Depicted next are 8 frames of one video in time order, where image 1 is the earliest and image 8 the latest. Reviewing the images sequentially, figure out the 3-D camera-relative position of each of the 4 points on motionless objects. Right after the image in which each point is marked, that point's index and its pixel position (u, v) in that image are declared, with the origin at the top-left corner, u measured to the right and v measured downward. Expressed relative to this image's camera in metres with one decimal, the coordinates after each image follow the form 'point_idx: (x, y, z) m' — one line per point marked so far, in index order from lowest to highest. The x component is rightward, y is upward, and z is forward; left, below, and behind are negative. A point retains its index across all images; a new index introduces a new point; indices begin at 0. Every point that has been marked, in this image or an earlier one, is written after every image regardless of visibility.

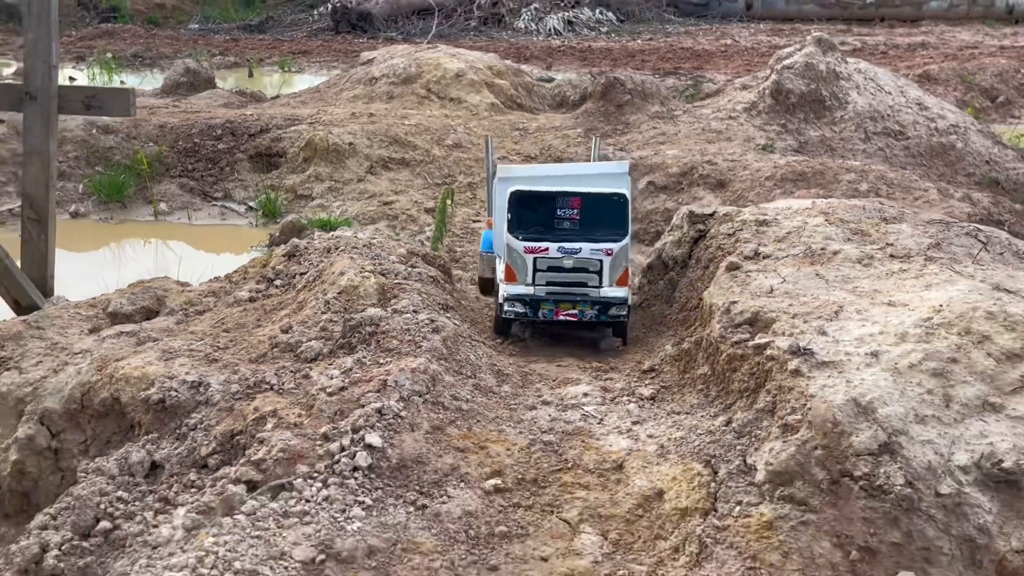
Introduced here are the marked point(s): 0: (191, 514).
0: (-1.2, -0.8, +3.9) m
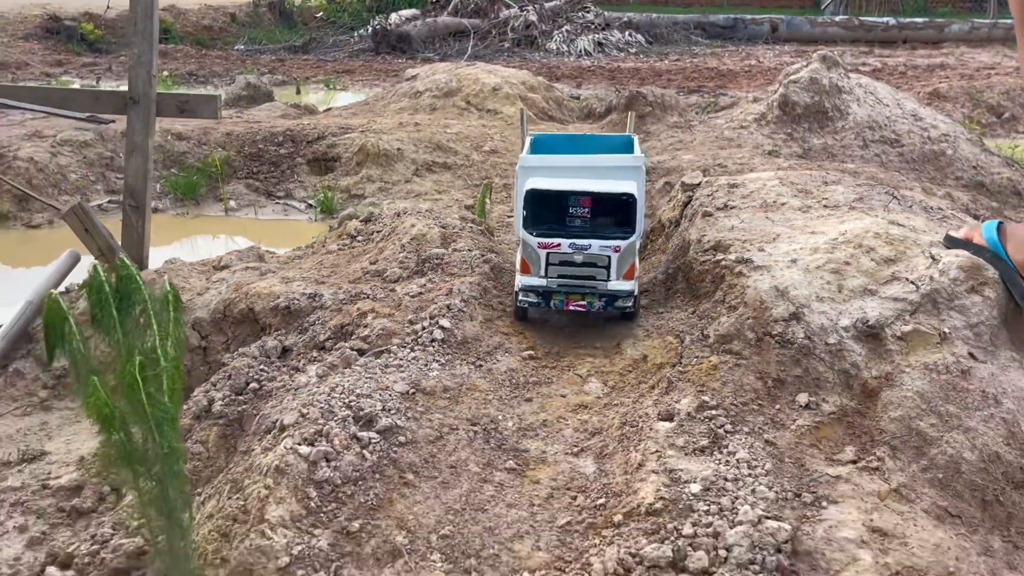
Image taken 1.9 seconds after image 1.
0: (-1.0, -0.4, +5.6) m
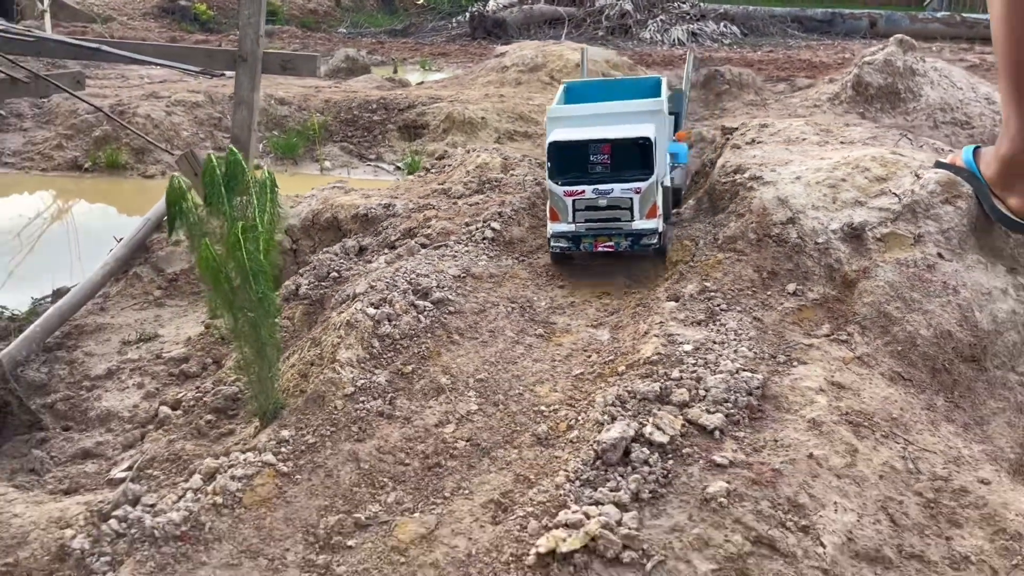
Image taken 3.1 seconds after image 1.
0: (-0.8, +0.2, +6.6) m
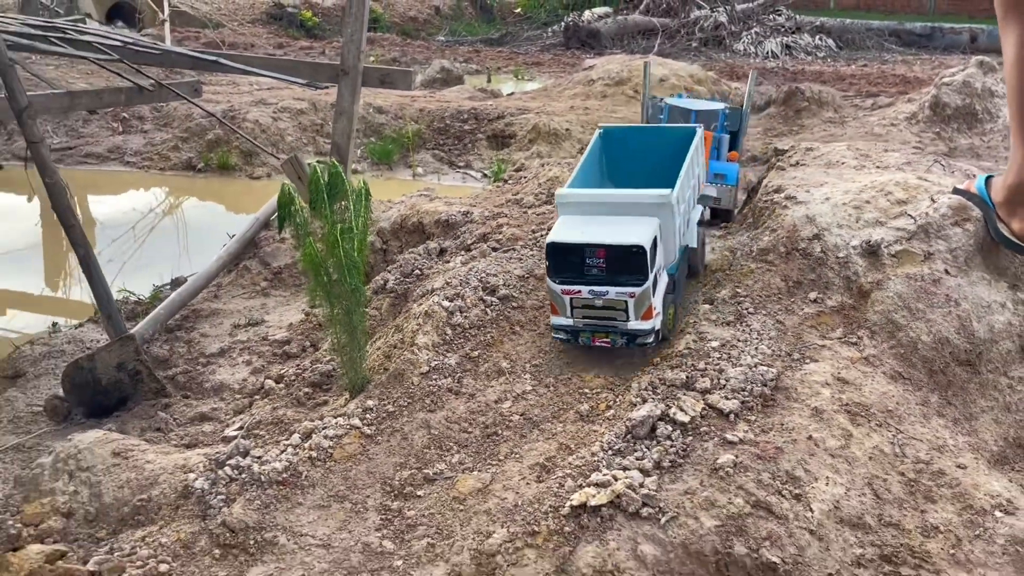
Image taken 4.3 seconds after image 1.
0: (-0.3, +0.2, +7.6) m
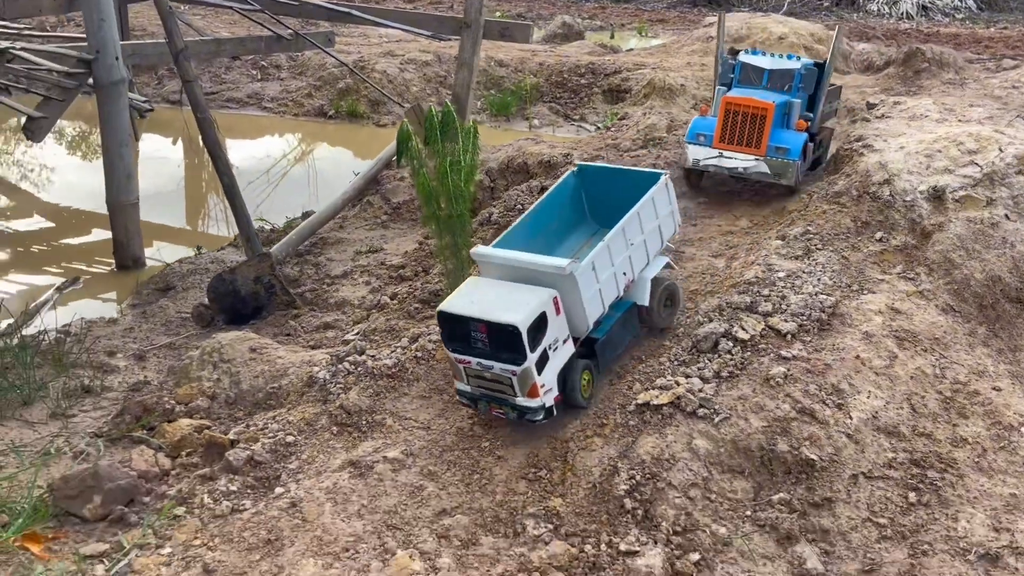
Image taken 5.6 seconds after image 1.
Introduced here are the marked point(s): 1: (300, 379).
0: (+0.4, +0.7, +8.4) m
1: (-1.4, -0.6, +7.1) m
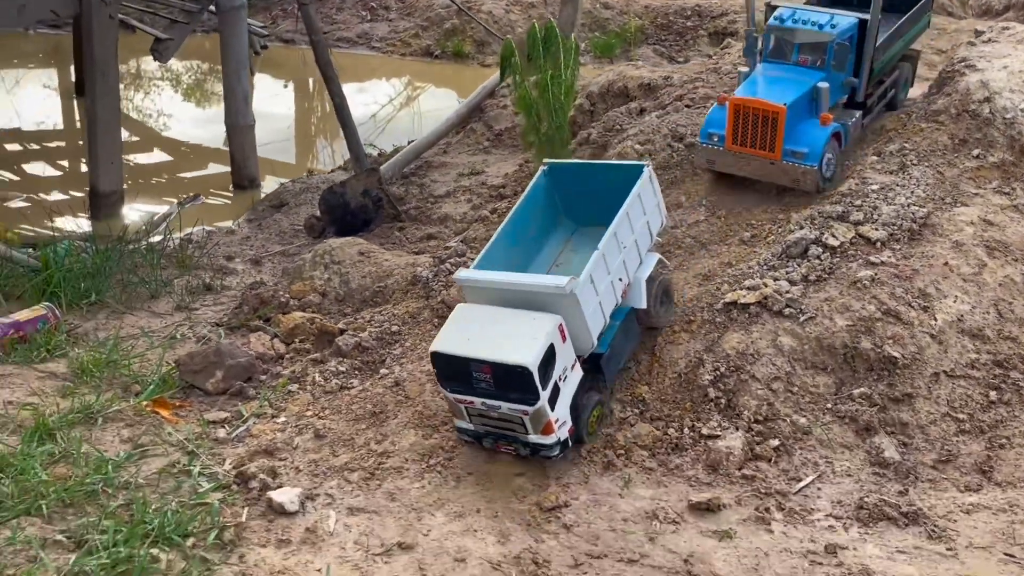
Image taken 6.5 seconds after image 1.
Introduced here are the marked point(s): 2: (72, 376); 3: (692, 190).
0: (+1.2, +1.4, +8.5) m
1: (-0.8, +0.1, +7.5) m
2: (-2.7, -0.5, +6.6) m
3: (+1.3, +0.7, +7.5) m
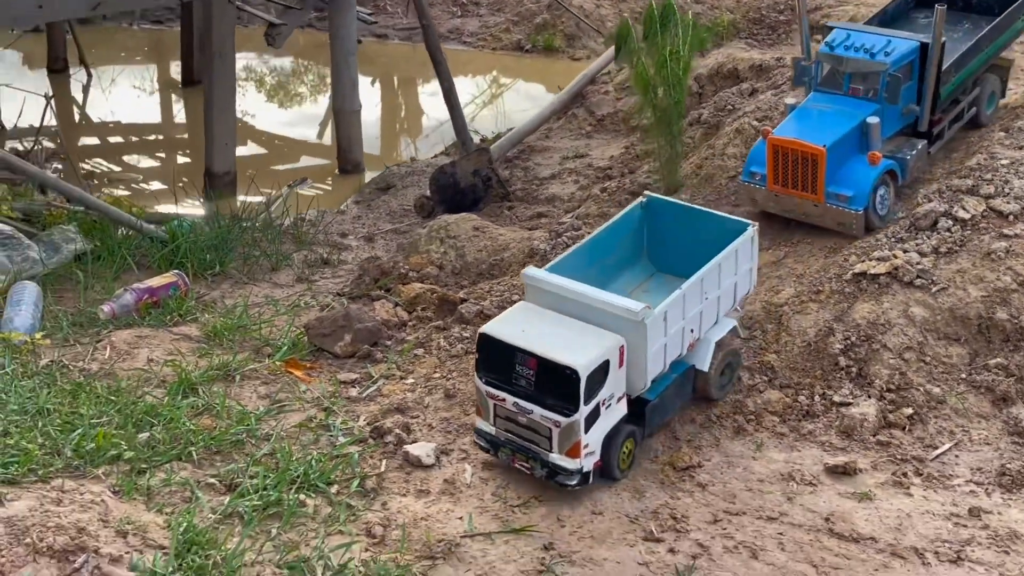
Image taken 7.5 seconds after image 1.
0: (+2.1, +1.6, +8.5) m
1: (+0.1, +0.3, +7.6) m
2: (-2.0, -0.3, +6.8) m
3: (+2.1, +0.9, +7.5) m
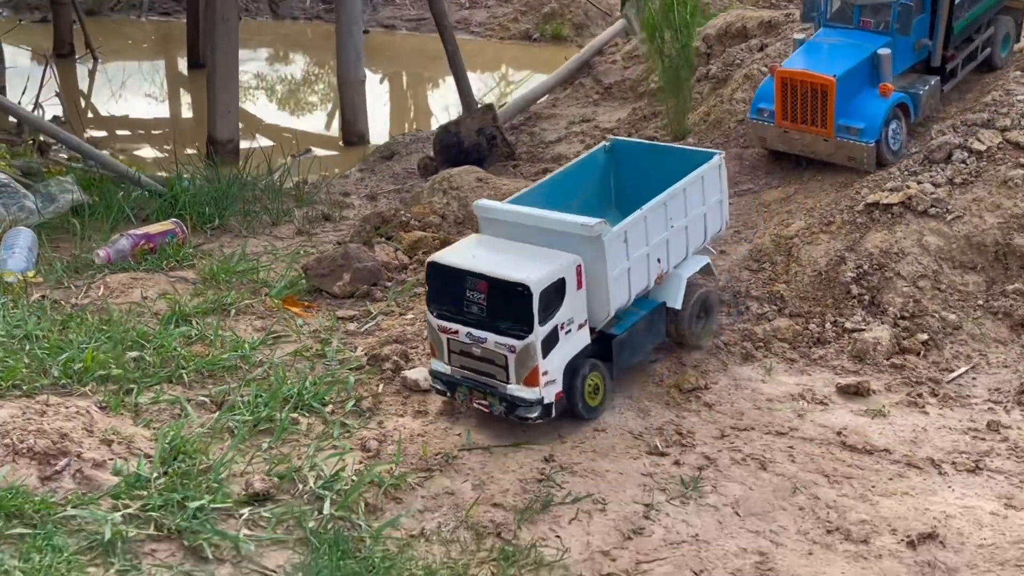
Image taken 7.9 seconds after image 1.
0: (+2.1, +1.9, +8.4) m
1: (+0.1, +0.6, +7.5) m
2: (-2.0, +0.1, +6.7) m
3: (+2.1, +1.2, +7.3) m
